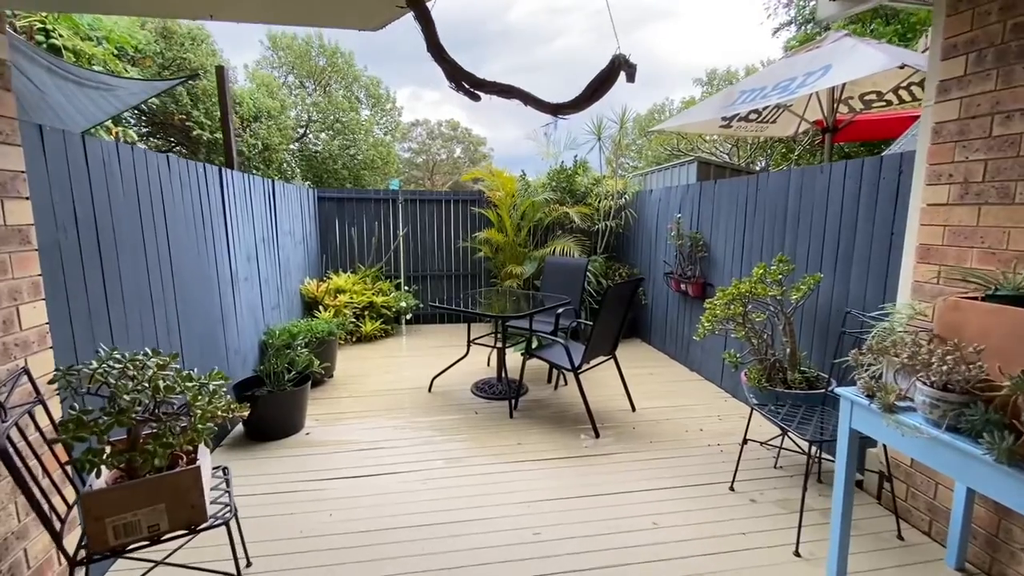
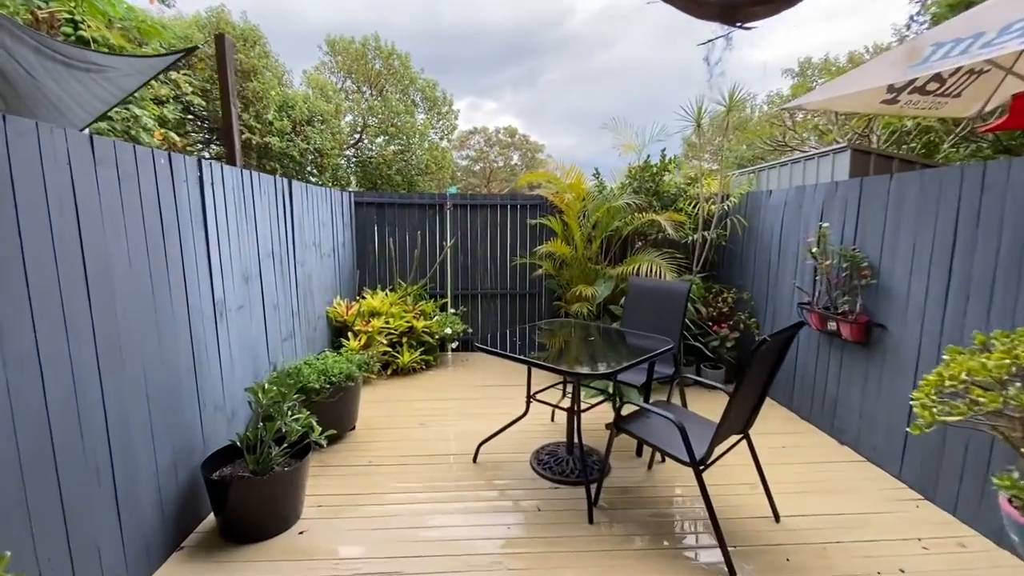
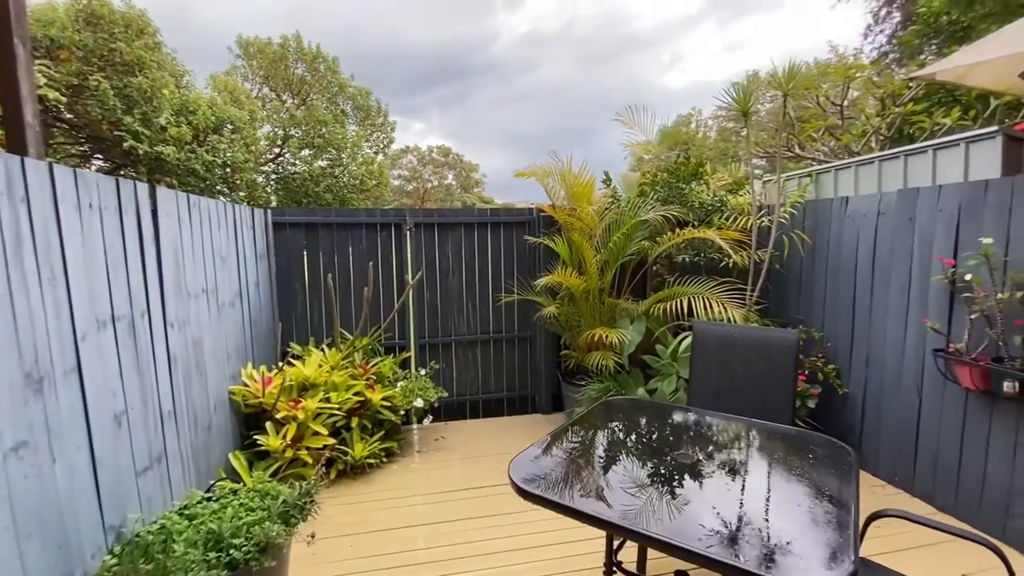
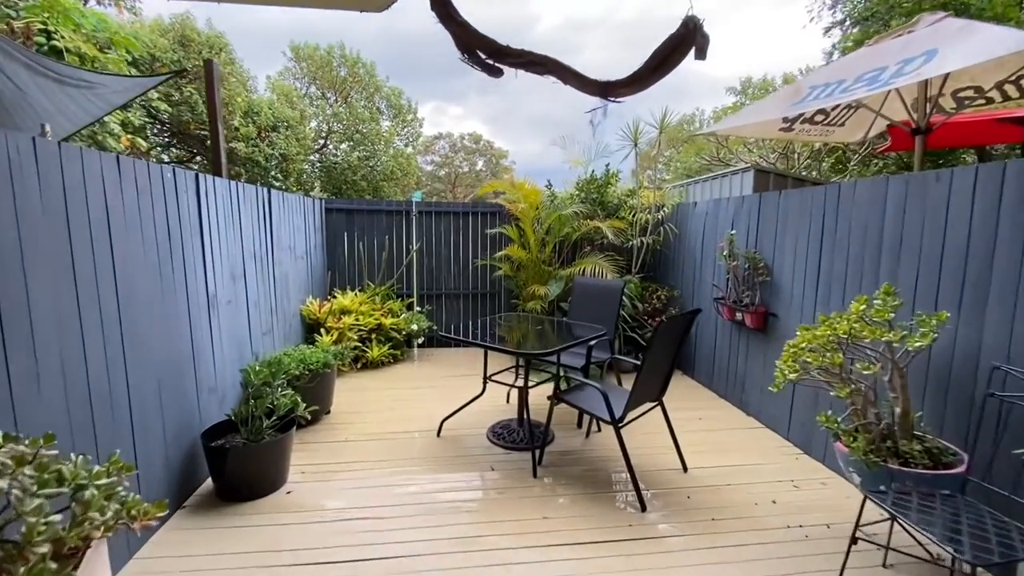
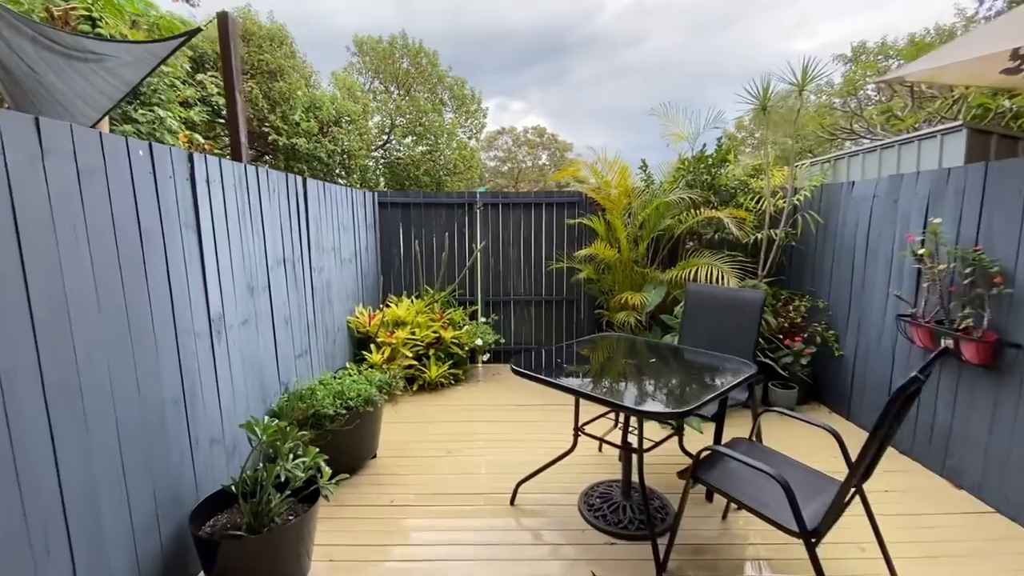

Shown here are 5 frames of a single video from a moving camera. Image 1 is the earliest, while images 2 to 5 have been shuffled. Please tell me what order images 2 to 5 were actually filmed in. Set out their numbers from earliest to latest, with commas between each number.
4, 2, 5, 3
